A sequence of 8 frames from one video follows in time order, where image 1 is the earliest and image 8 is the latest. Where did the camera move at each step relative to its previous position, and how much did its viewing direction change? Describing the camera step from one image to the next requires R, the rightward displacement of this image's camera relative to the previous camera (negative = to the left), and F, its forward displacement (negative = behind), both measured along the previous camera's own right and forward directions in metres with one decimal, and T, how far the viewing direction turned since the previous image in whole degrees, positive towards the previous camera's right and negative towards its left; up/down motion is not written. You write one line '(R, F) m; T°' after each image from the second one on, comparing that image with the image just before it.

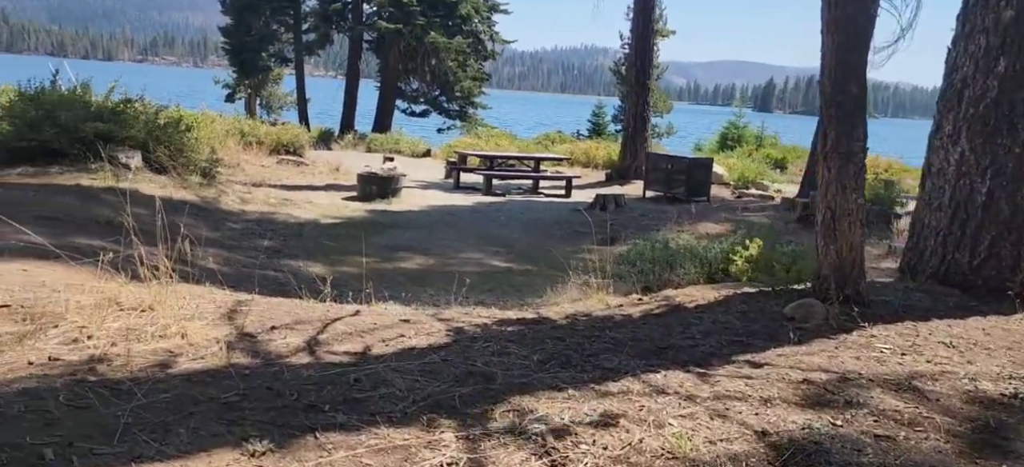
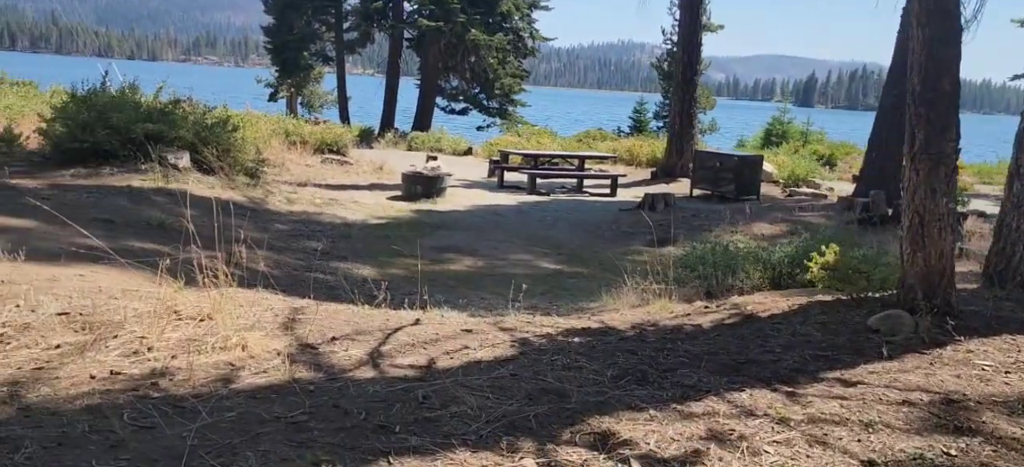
(-0.1, +0.2) m; -2°
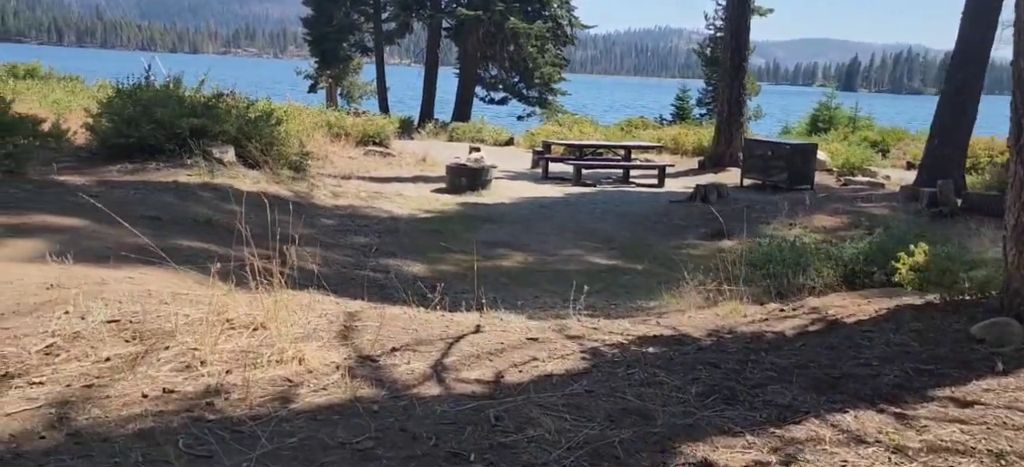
(-0.1, +0.3) m; -2°
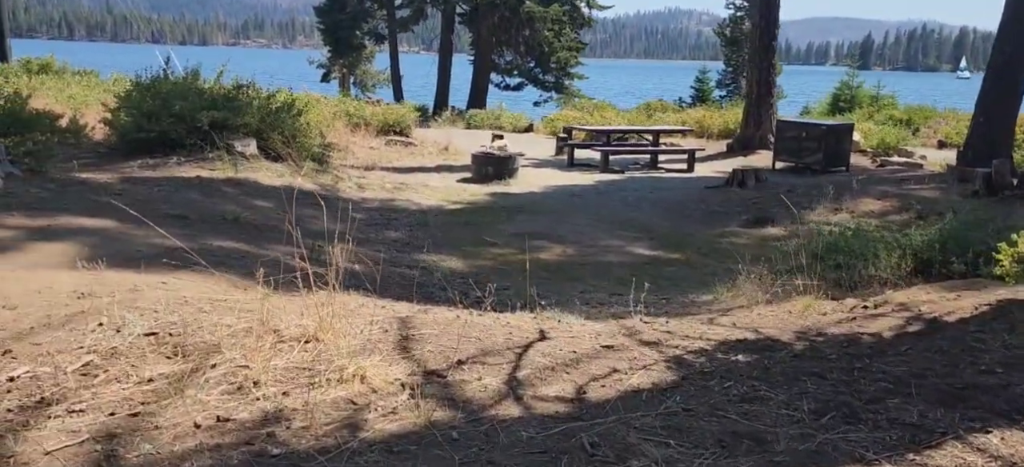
(-0.3, +0.4) m; -1°
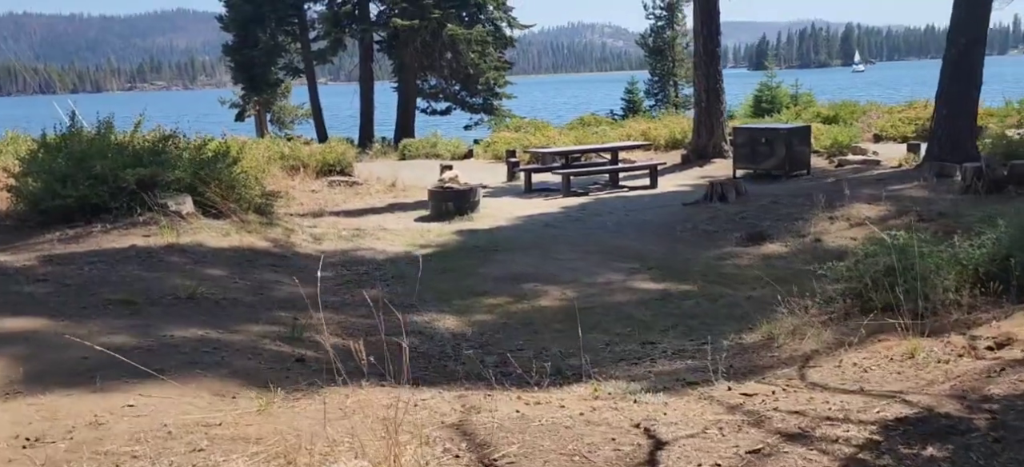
(-0.6, +1.0) m; +5°
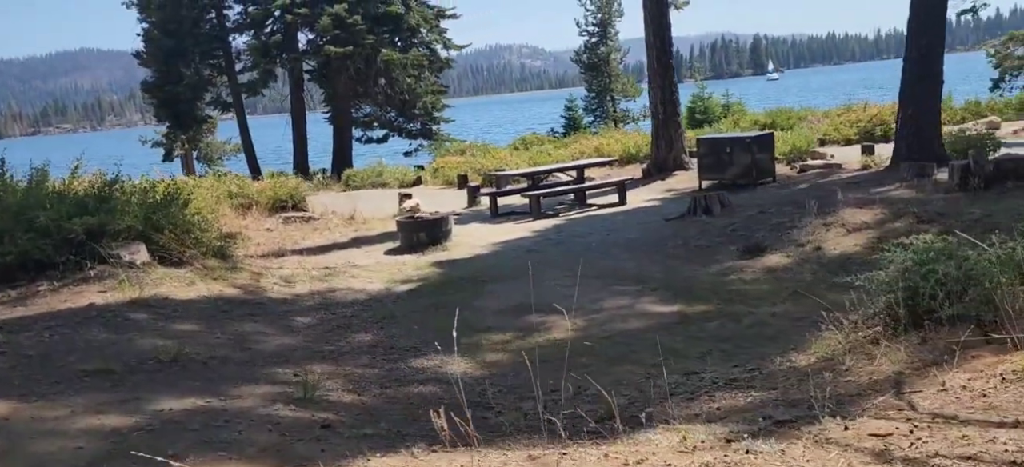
(-0.6, +0.6) m; +5°
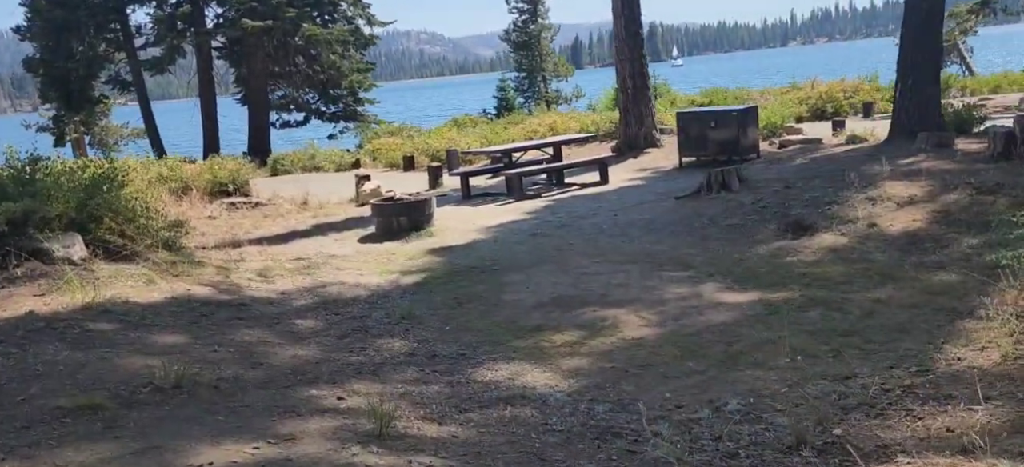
(-1.1, +1.4) m; +7°
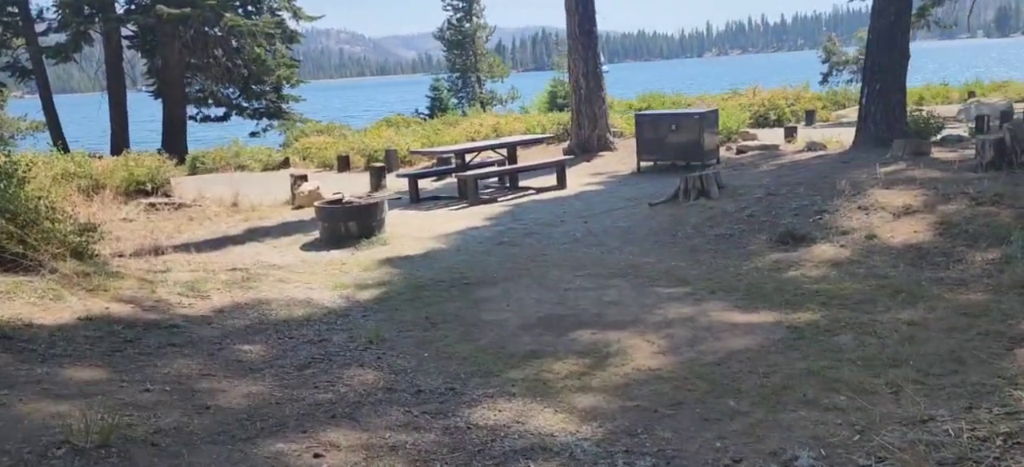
(-0.4, +0.9) m; +5°
